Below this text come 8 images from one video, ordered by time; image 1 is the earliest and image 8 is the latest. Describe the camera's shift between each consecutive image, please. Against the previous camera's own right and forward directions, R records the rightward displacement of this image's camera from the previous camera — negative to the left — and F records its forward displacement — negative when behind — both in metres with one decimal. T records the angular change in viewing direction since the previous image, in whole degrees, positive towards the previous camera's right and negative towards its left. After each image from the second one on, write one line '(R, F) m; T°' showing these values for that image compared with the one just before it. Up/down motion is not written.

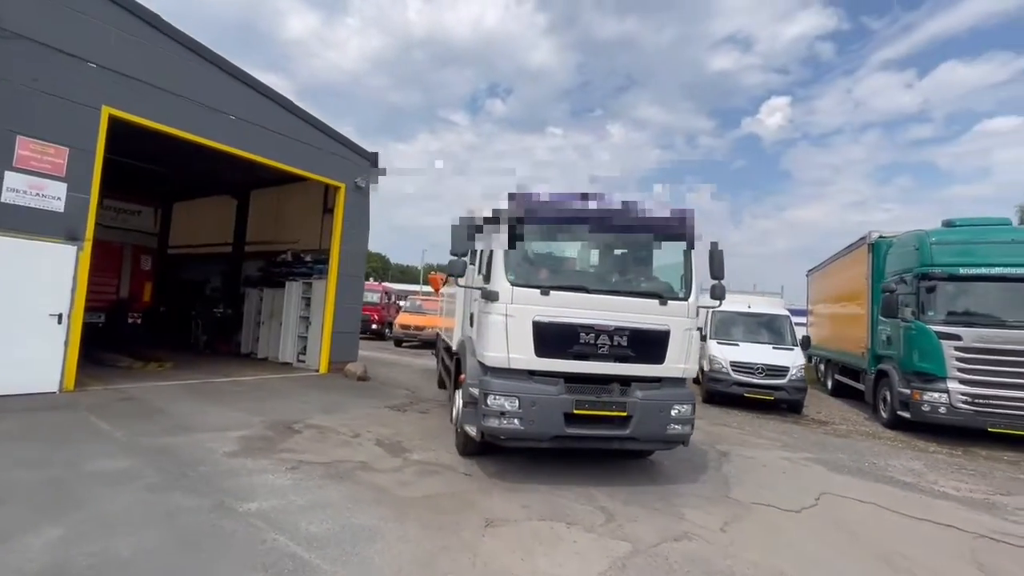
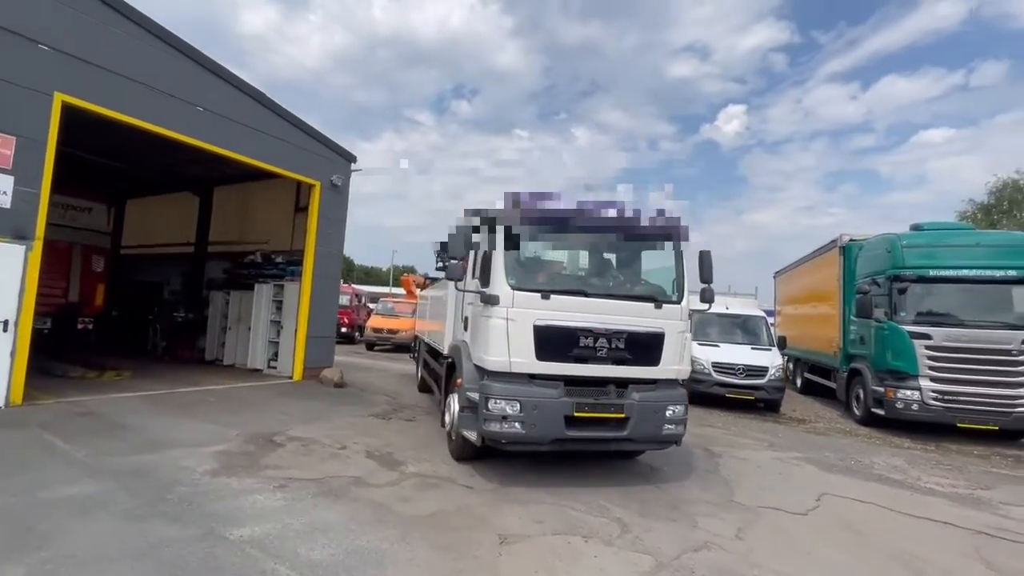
(-0.5, +0.3) m; +4°
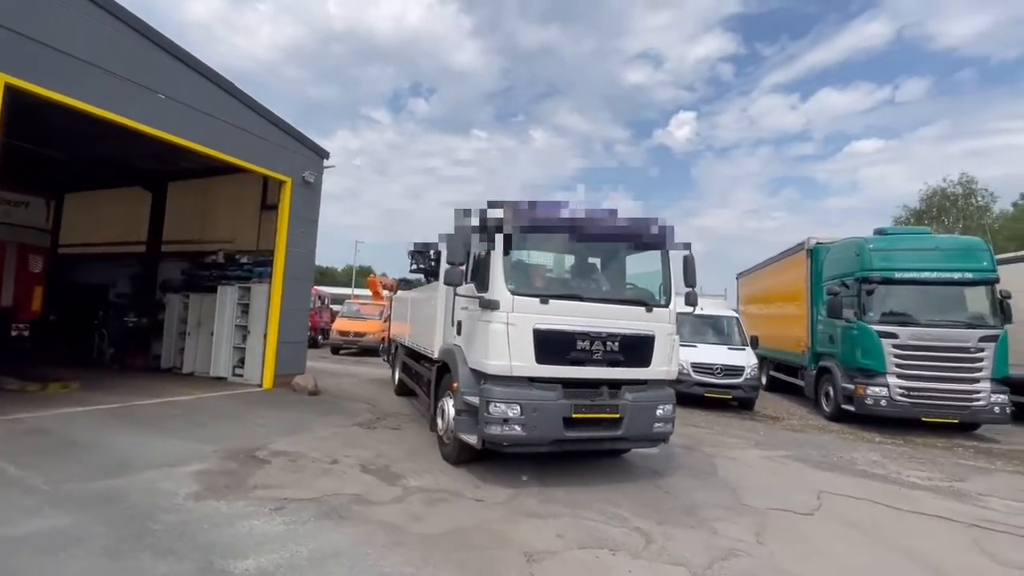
(-0.7, +0.4) m; +5°
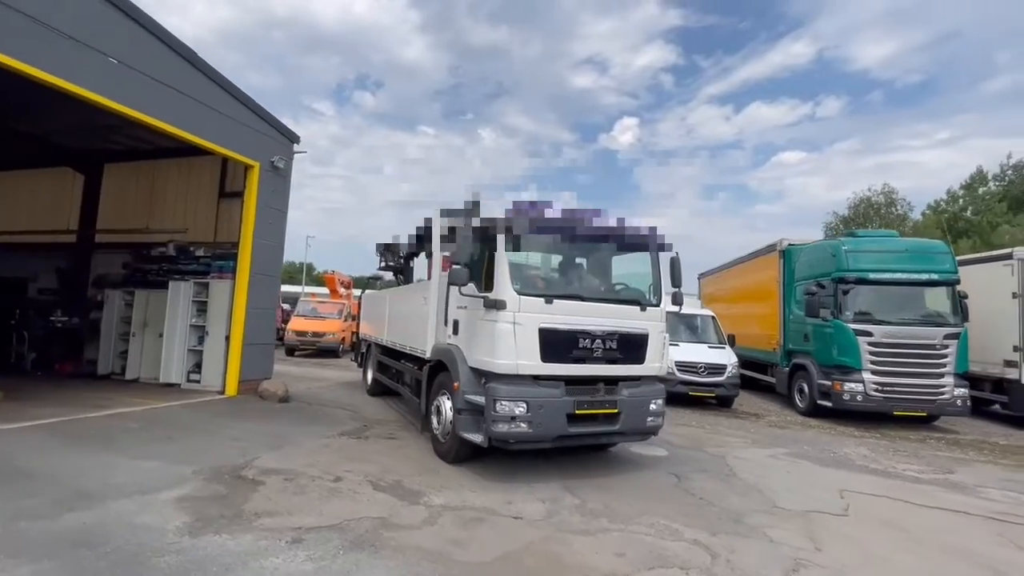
(-1.0, +0.7) m; +7°
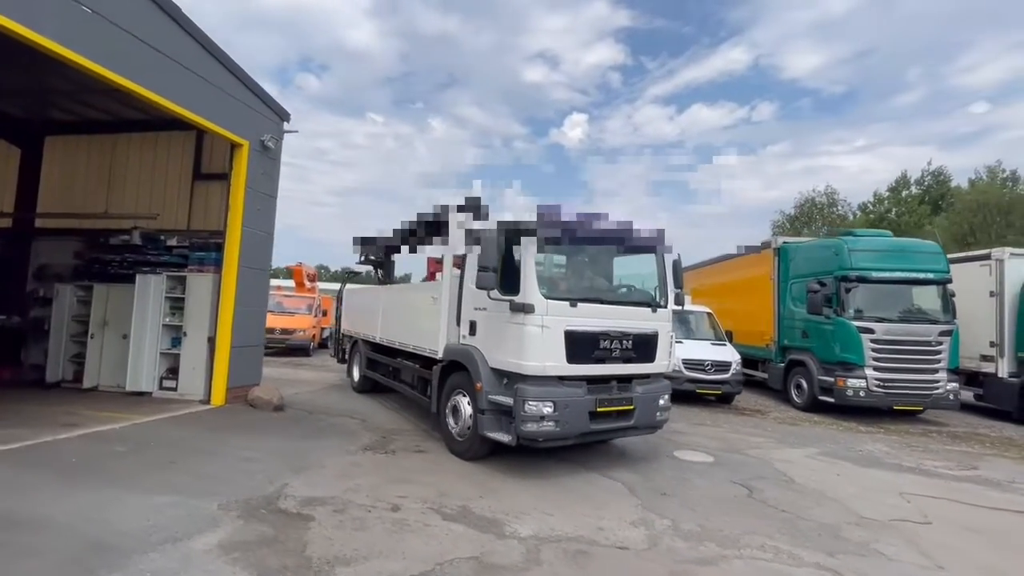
(-1.3, +0.9) m; +6°
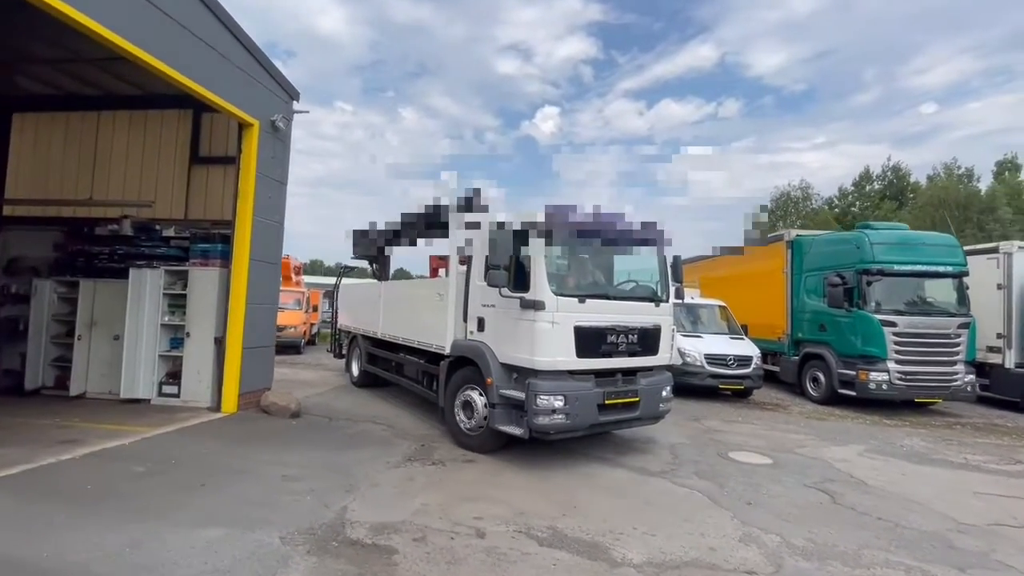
(-1.0, +0.7) m; +3°
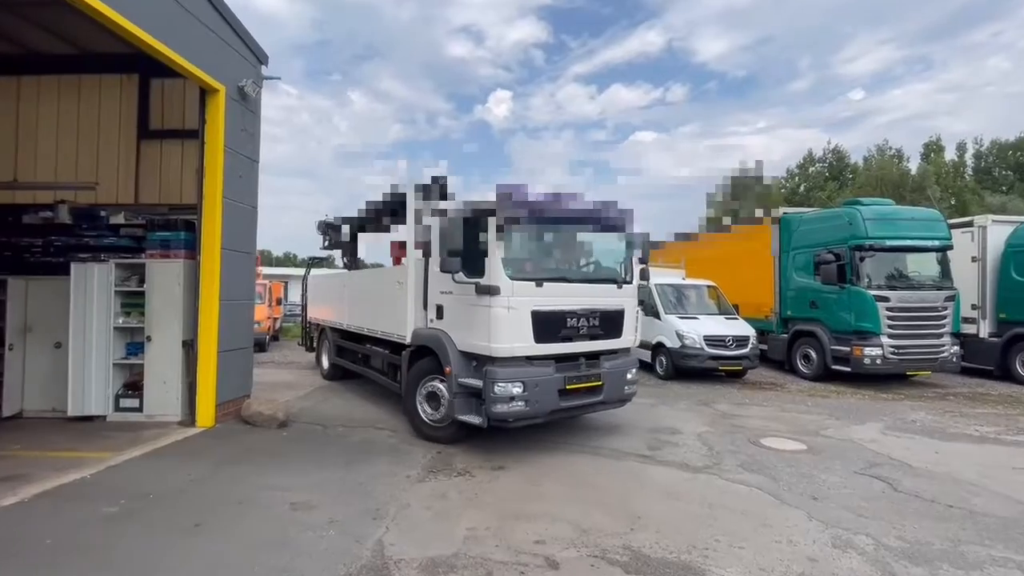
(-0.7, +0.8) m; +5°
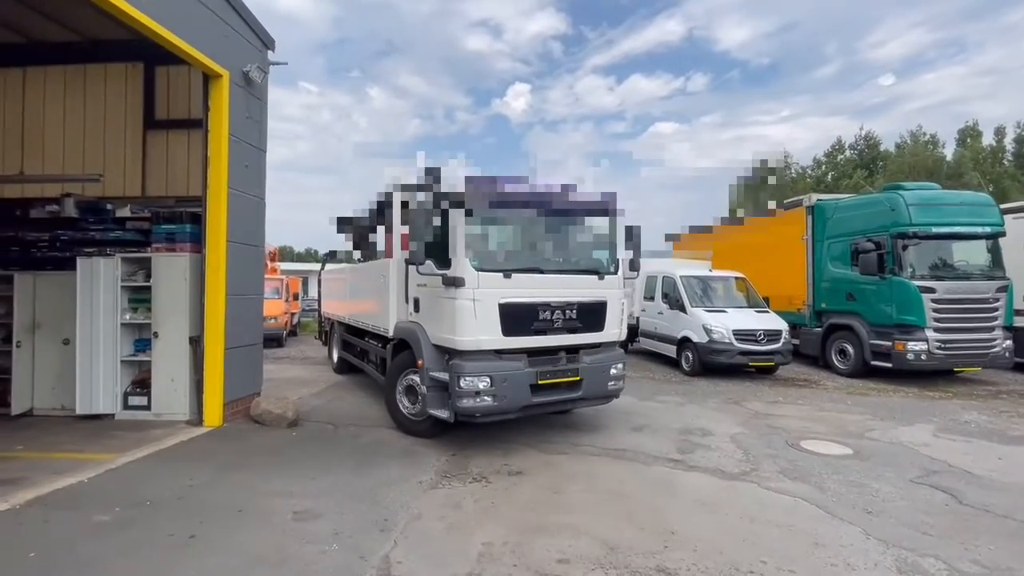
(0.0, +0.4) m; -2°
